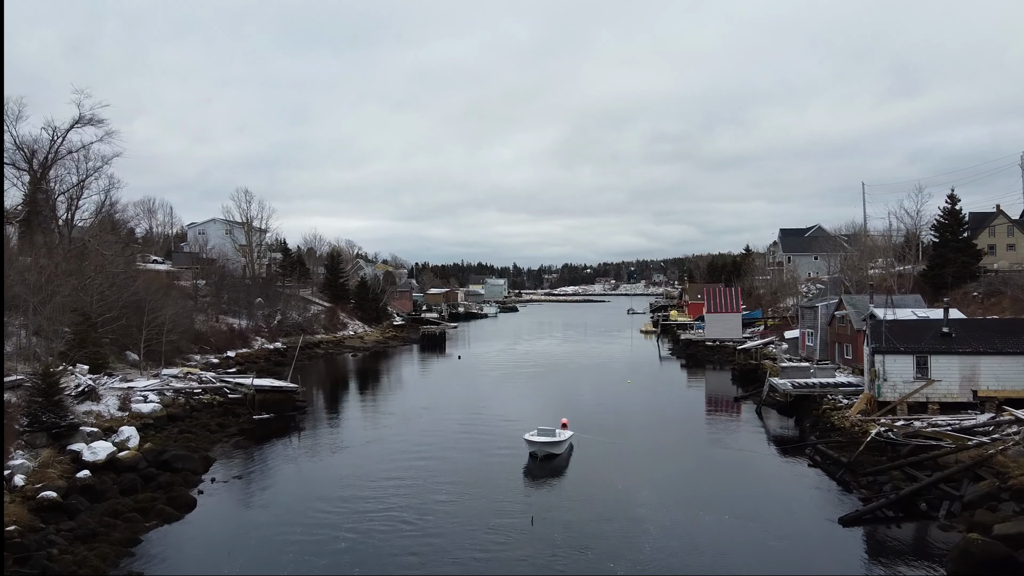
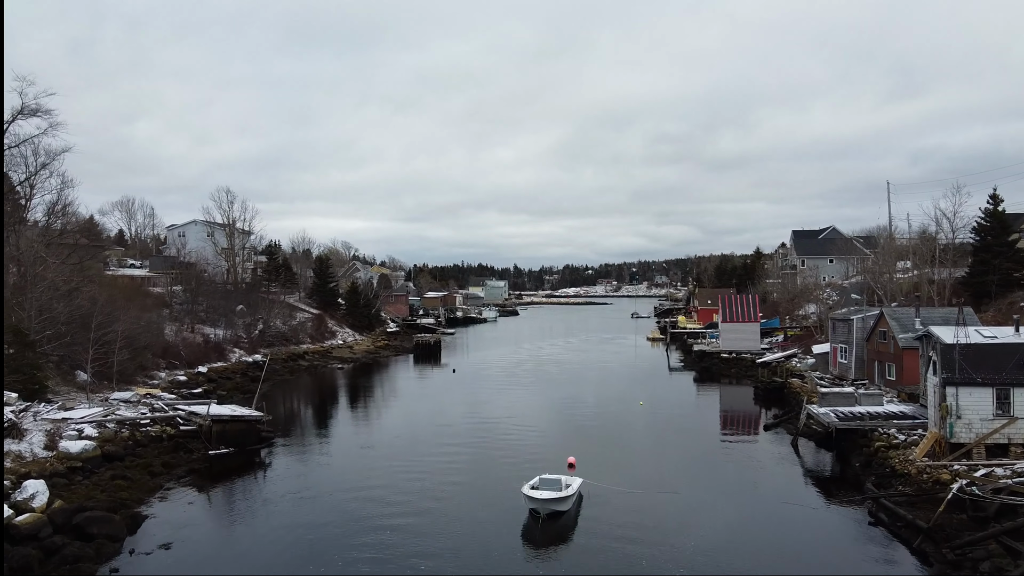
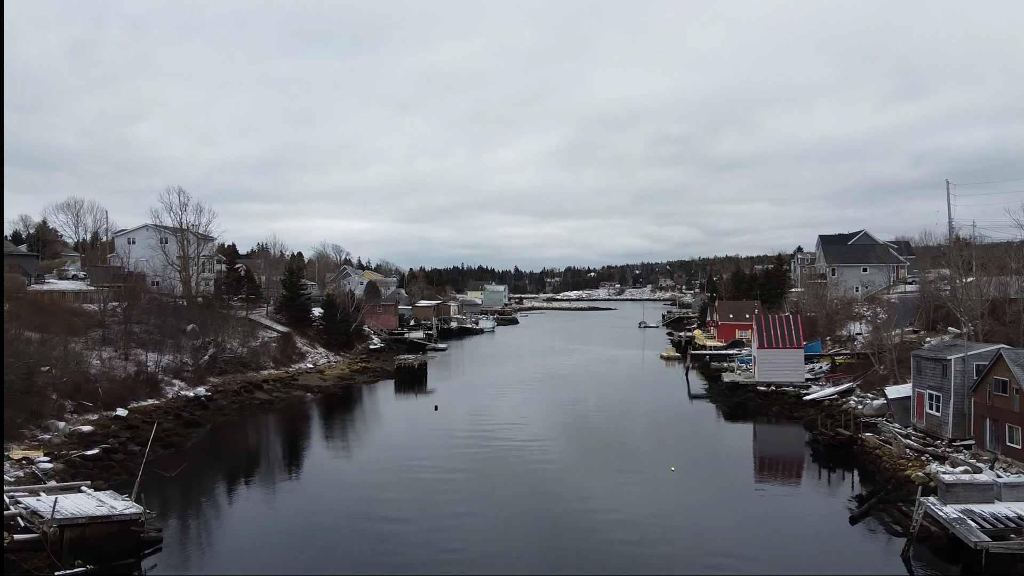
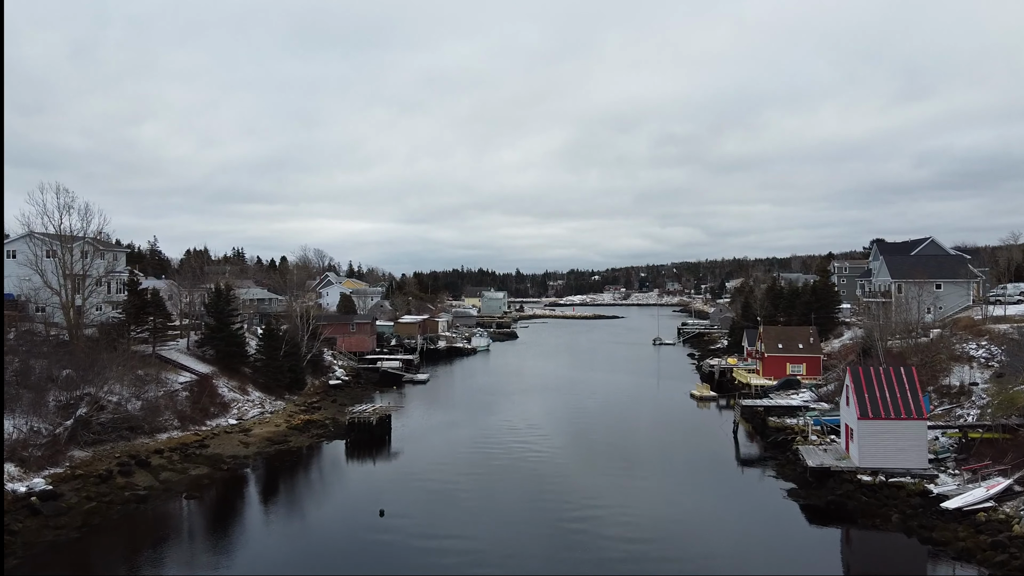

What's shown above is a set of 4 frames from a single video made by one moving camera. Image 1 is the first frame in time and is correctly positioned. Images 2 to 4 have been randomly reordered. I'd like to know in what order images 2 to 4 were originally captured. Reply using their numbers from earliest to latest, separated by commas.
2, 3, 4
